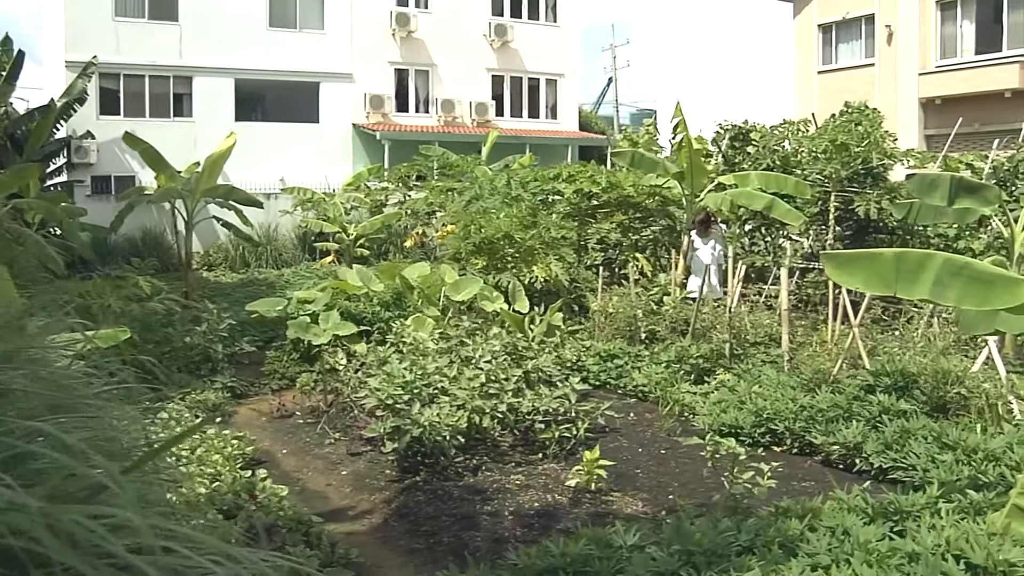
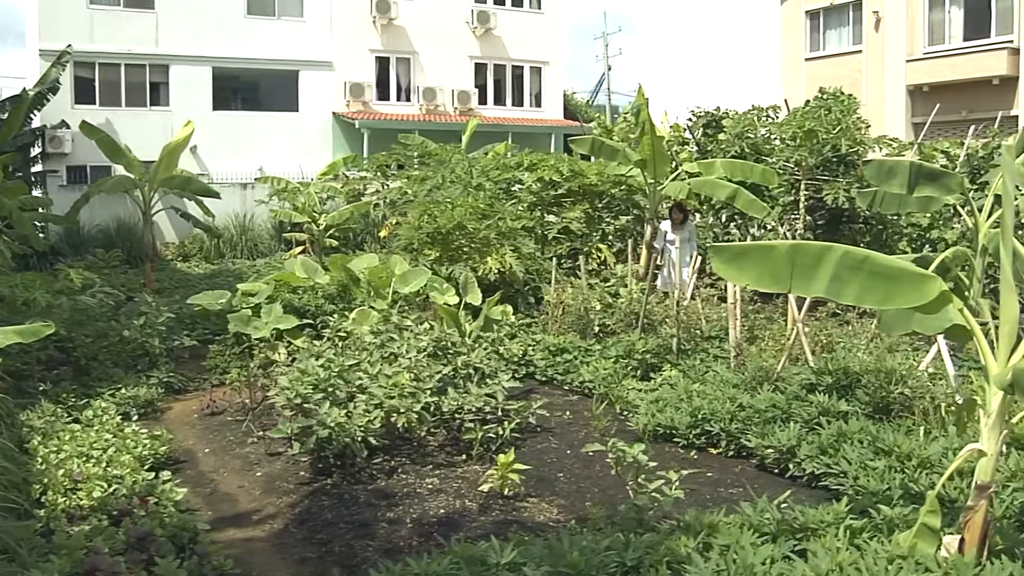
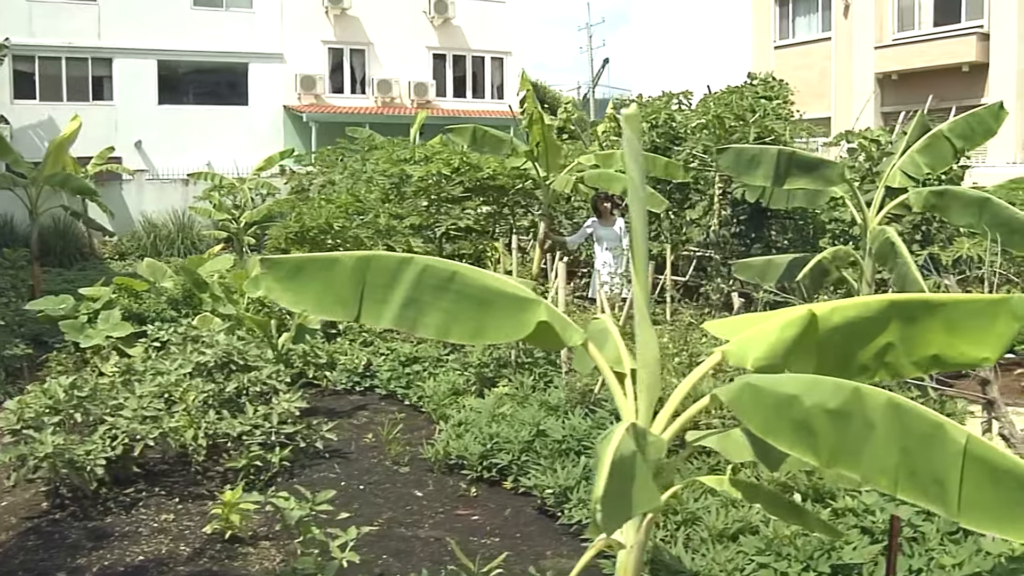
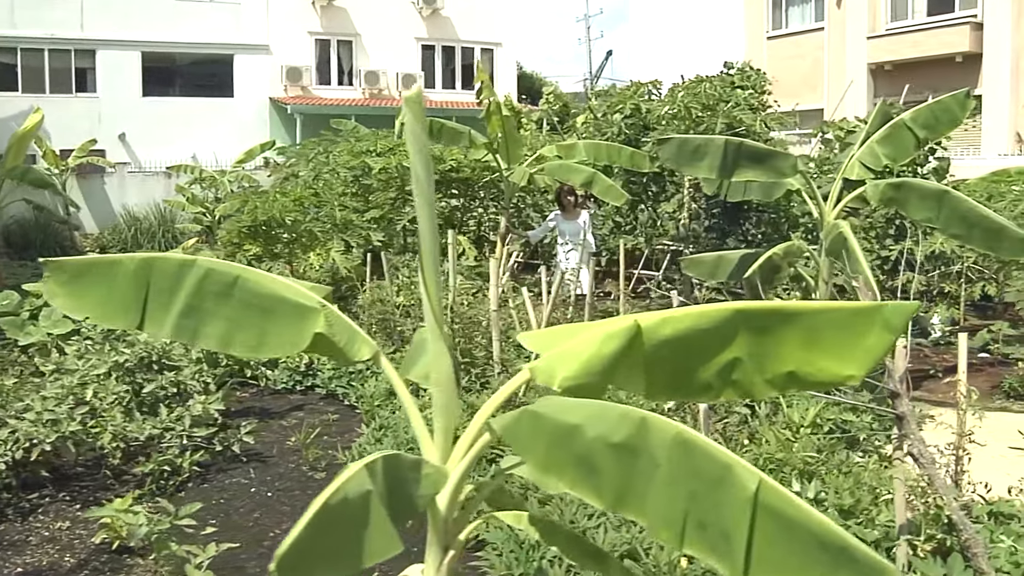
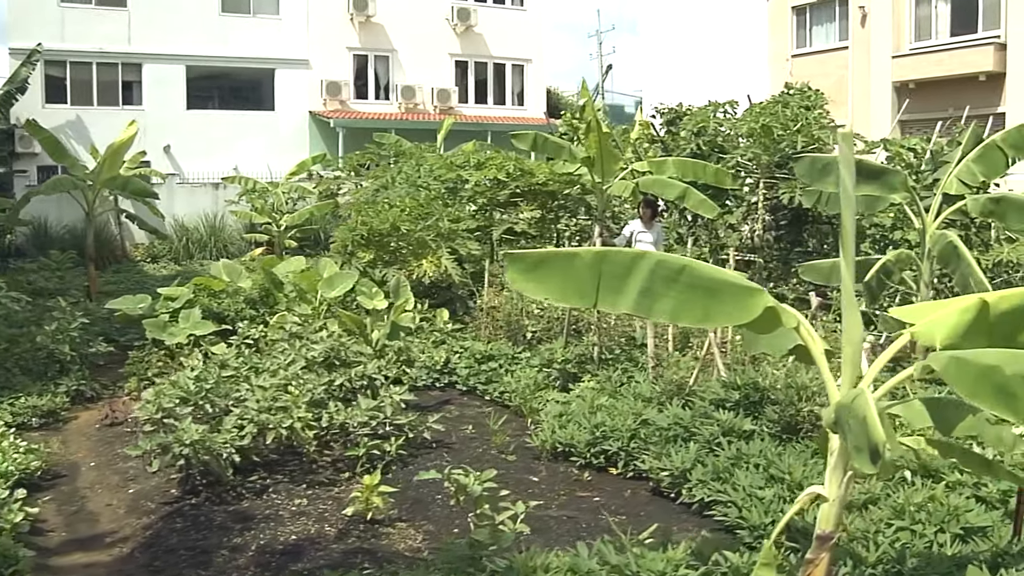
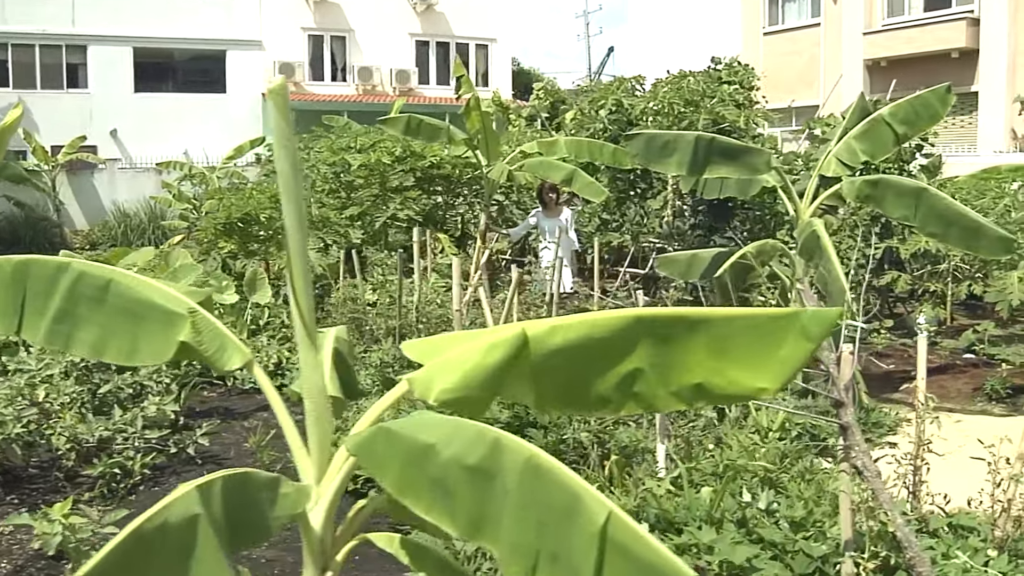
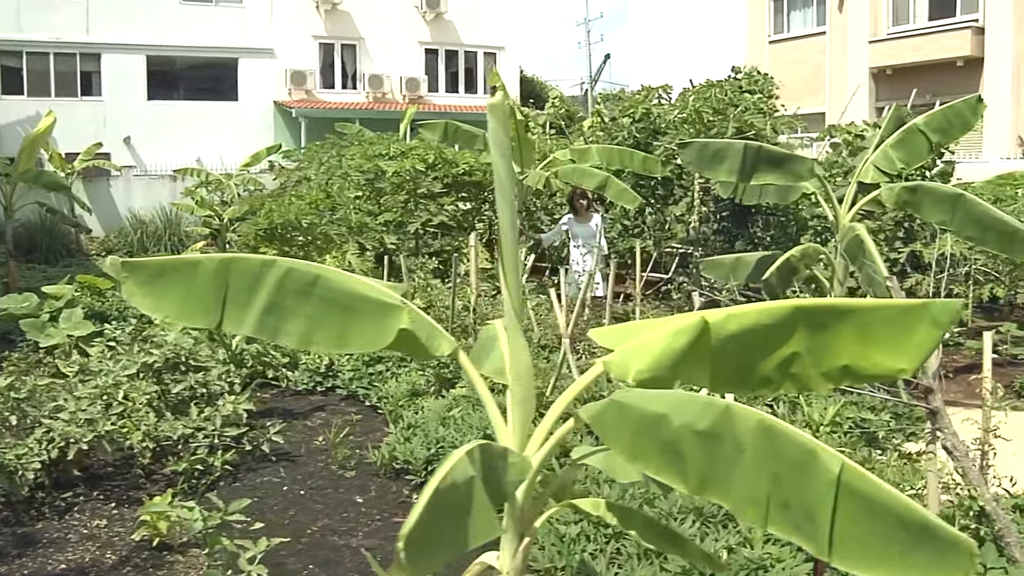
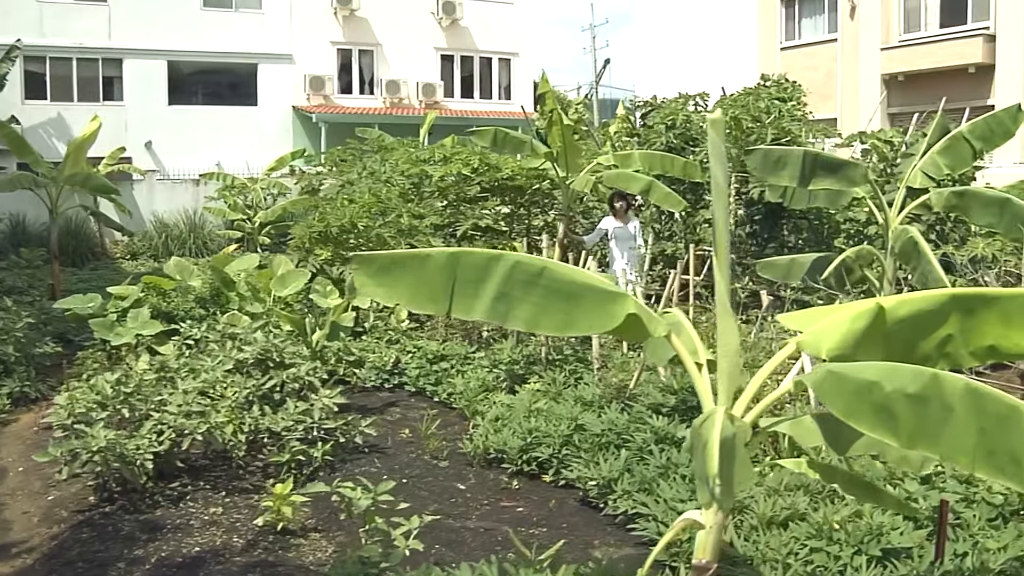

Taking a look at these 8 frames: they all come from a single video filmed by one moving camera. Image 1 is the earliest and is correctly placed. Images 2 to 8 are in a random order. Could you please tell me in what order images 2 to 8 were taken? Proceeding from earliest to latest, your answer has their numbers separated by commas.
2, 5, 8, 3, 7, 4, 6
